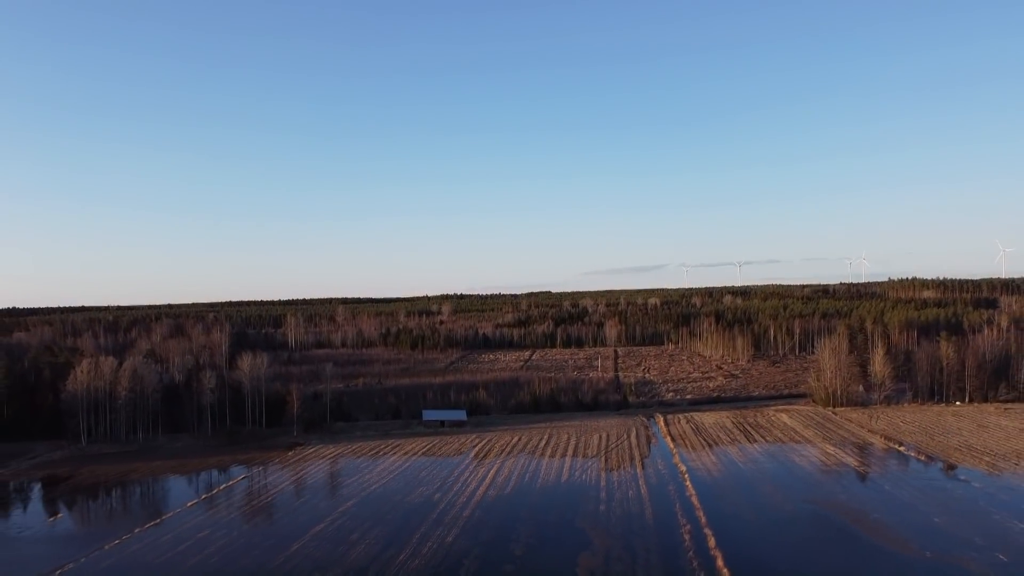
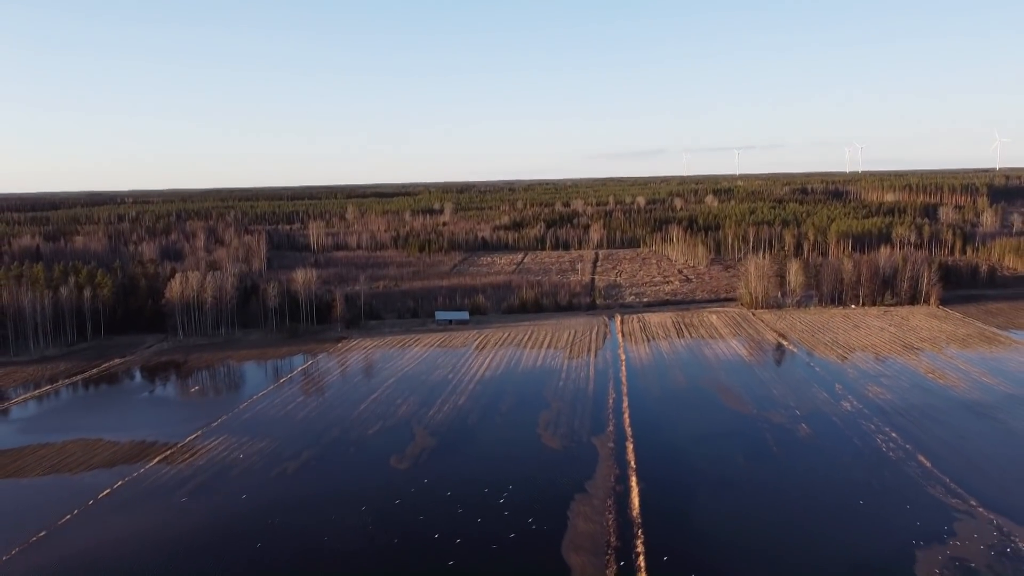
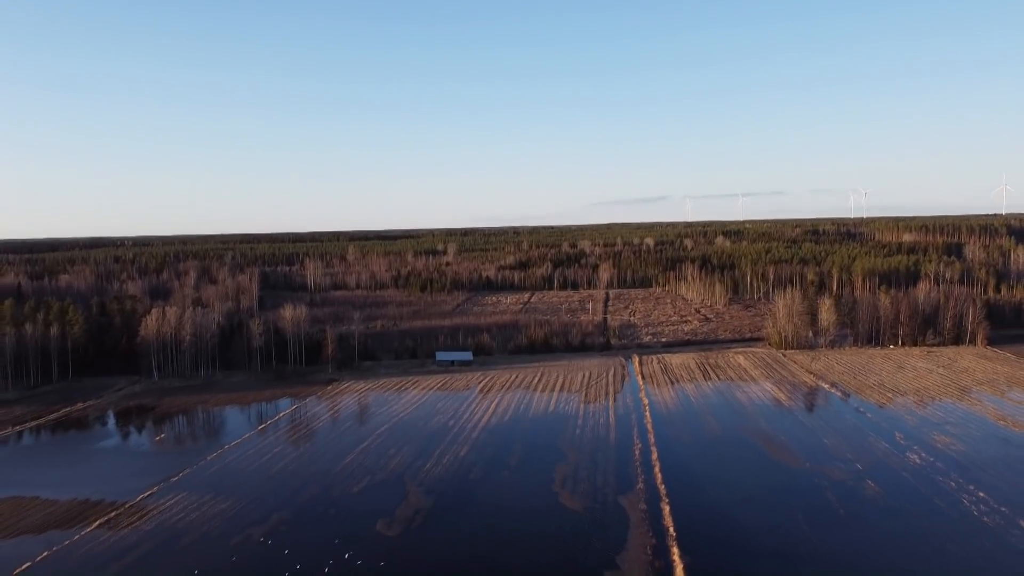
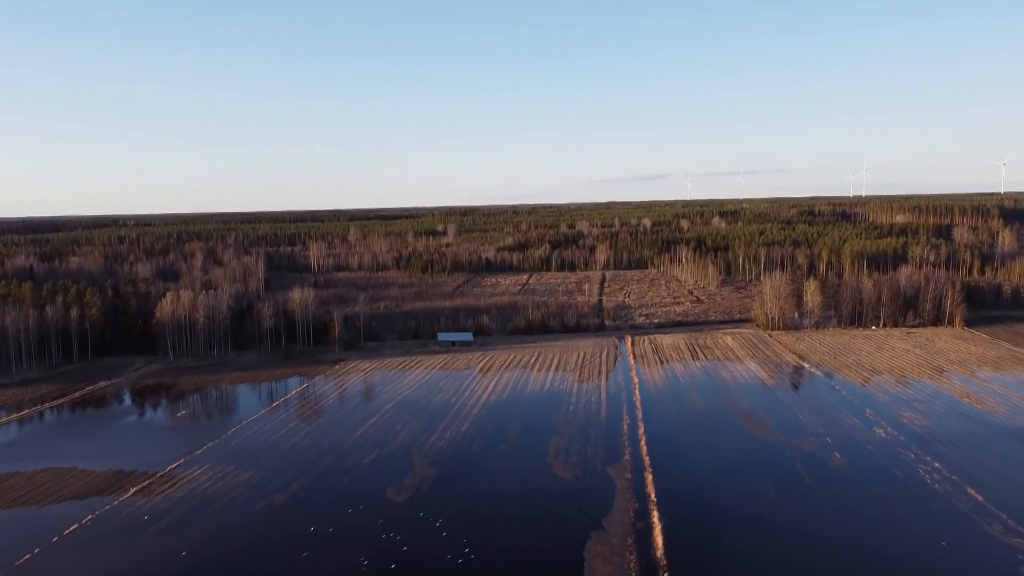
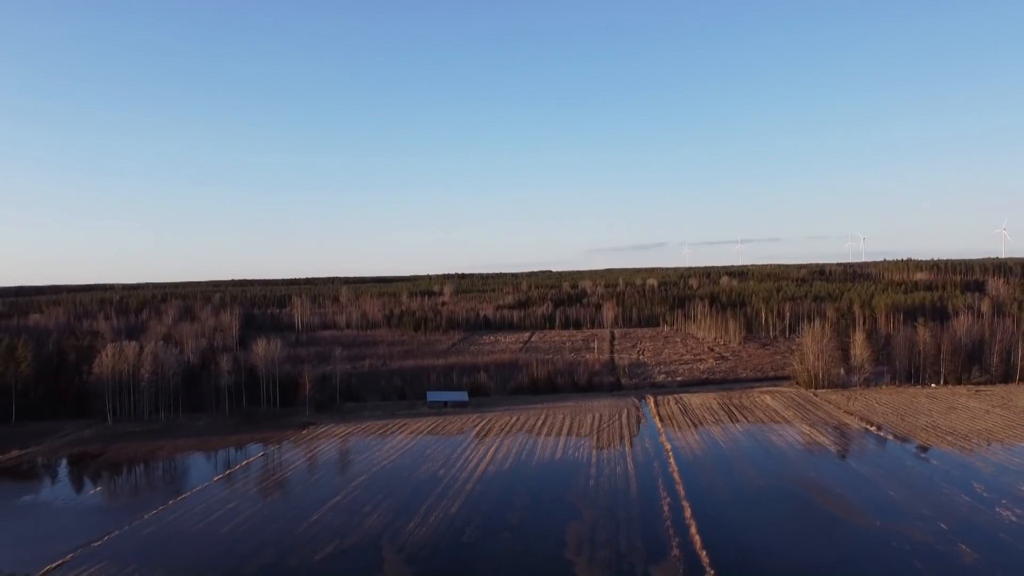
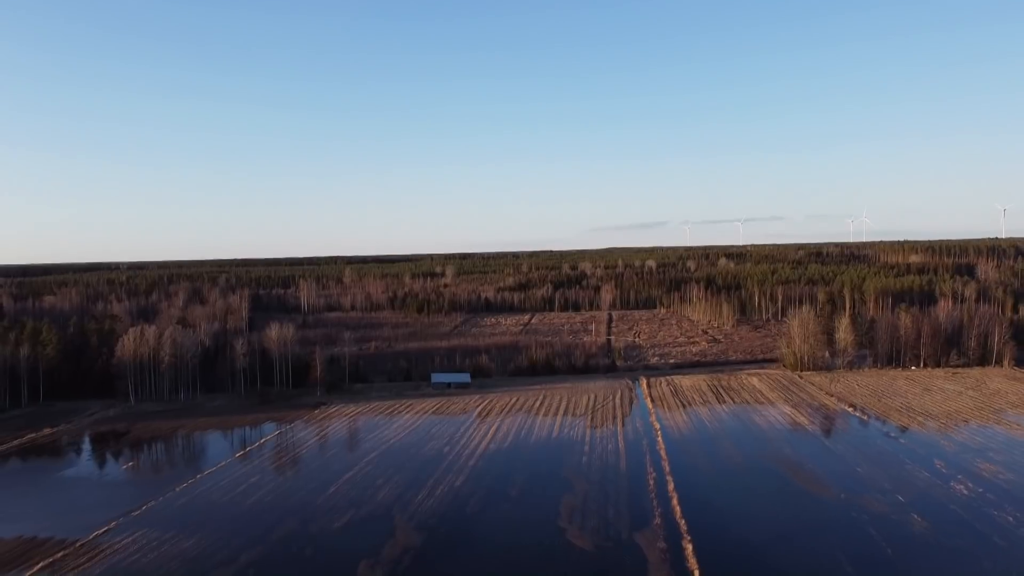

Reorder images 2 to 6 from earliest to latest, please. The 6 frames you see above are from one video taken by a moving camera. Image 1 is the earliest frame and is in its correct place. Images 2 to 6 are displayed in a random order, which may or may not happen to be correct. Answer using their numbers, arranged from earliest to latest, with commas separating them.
5, 6, 3, 4, 2
